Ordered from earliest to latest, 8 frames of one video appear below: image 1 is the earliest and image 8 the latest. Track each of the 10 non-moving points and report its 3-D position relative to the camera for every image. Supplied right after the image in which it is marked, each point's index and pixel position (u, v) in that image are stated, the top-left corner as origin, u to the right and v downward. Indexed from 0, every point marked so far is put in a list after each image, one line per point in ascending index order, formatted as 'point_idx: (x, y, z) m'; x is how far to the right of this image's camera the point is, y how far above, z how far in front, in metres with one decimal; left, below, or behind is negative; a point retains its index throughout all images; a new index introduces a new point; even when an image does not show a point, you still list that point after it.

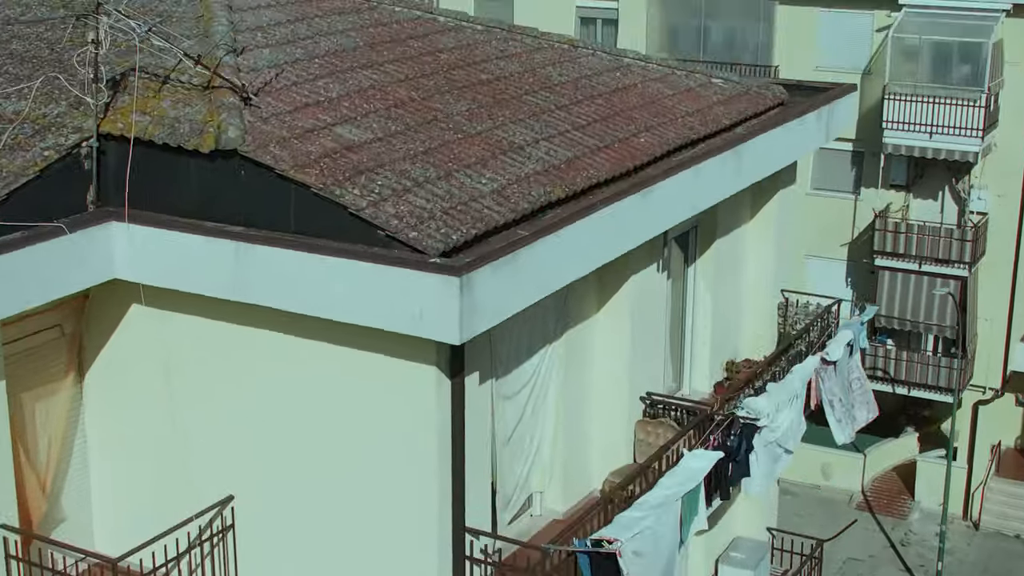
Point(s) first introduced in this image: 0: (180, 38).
0: (-1.7, +1.3, +7.4) m
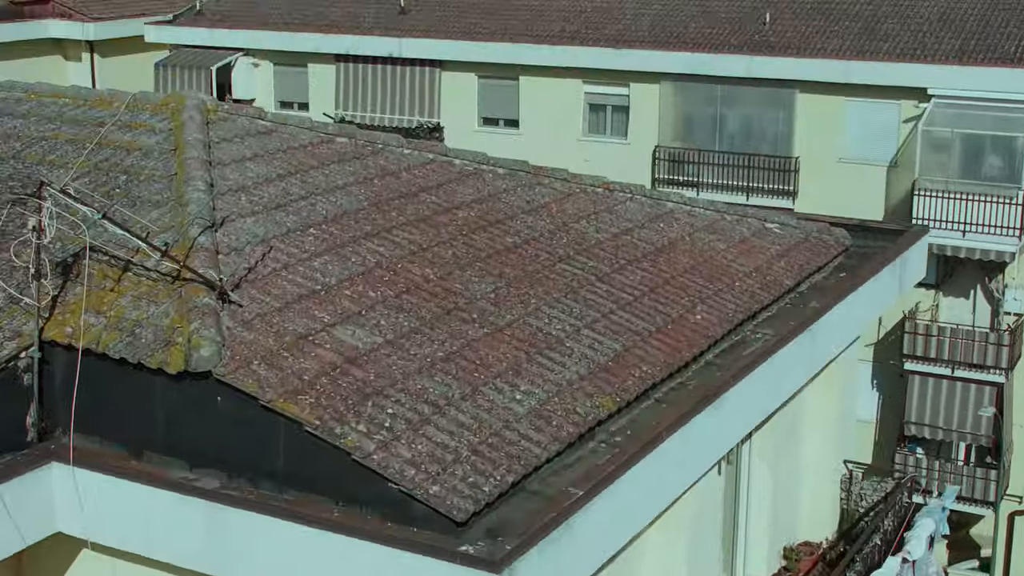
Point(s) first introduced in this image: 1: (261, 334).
0: (-1.6, +0.3, +6.1) m
1: (-0.9, -0.2, +5.3) m
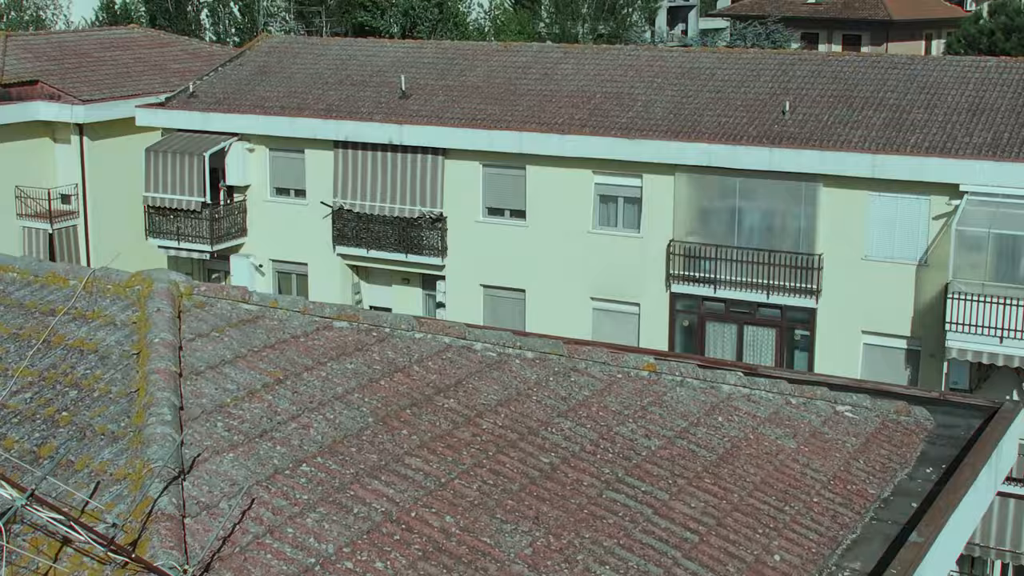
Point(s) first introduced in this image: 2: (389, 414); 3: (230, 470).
0: (-1.4, -0.5, +4.9) m
1: (-0.8, -1.0, +4.0) m
2: (-0.5, -0.5, +5.8) m
3: (-1.0, -0.6, +4.9) m
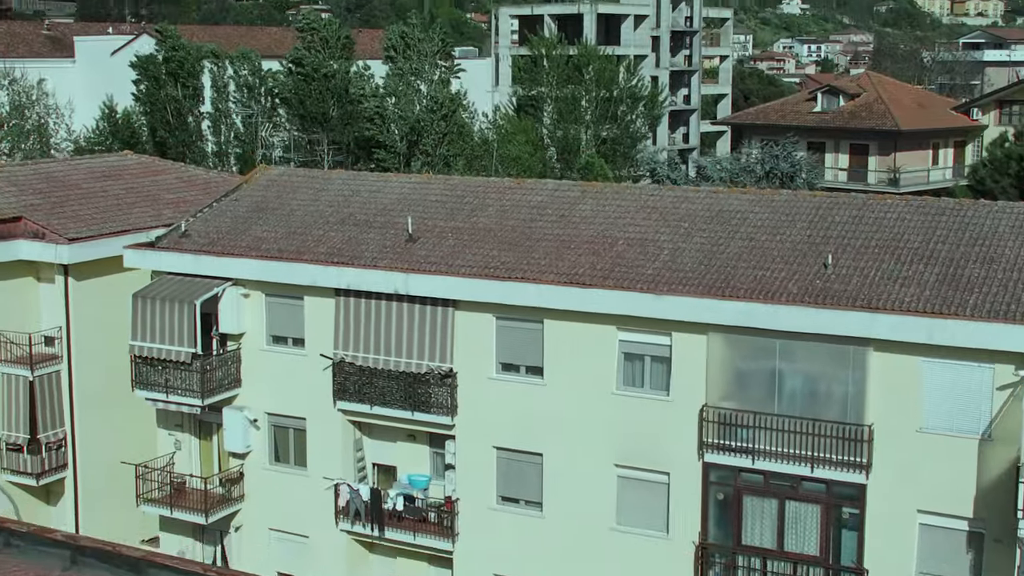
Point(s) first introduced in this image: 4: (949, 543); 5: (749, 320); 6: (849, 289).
0: (-1.2, -1.8, +2.9) m
1: (-0.5, -2.2, +2.0) m
2: (-0.2, -1.7, +3.7) m
3: (-0.7, -1.8, +2.8) m
4: (+5.9, -3.4, +19.3) m
5: (+3.3, -0.4, +19.8) m
6: (+4.7, 0.0, +19.8) m
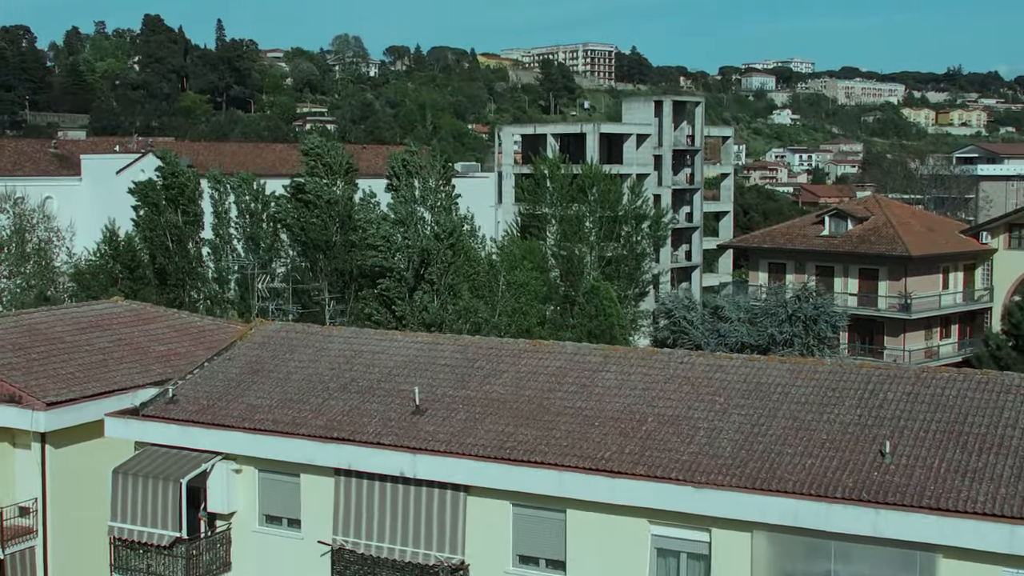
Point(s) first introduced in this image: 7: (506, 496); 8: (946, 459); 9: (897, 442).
0: (-0.9, -2.8, +0.6) m
1: (-0.3, -3.1, -0.4) m
2: (0.0, -2.8, +1.4) m
3: (-0.5, -2.9, +0.5) m
4: (+6.2, -5.8, +16.8) m
5: (+3.6, -2.9, +17.6) m
6: (+4.9, -2.4, +17.6) m
7: (0.0, -2.9, +19.4) m
8: (+5.5, -2.2, +18.1) m
9: (+5.1, -2.0, +18.9) m
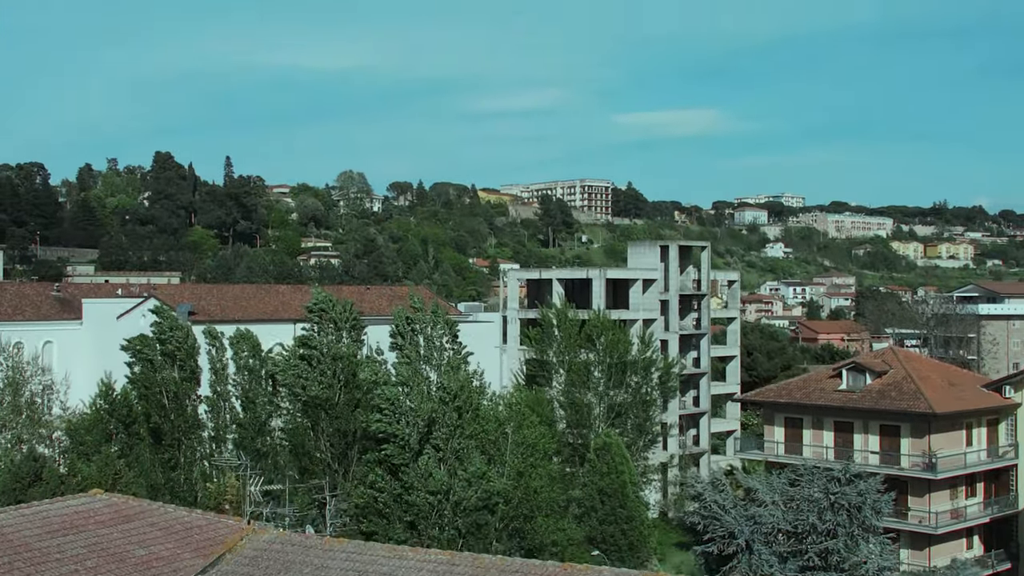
0: (-0.5, -3.9, -3.0) m
1: (+0.1, -4.1, -4.0) m
2: (+0.4, -4.0, -2.2) m
3: (-0.1, -4.0, -3.1) m
4: (+6.6, -8.4, +12.8) m
5: (+4.0, -5.6, +13.9) m
6: (+5.4, -5.1, +14.0) m
7: (+0.4, -5.8, +15.7) m
8: (+6.0, -4.9, +14.5) m
9: (+5.6, -4.8, +15.3) m
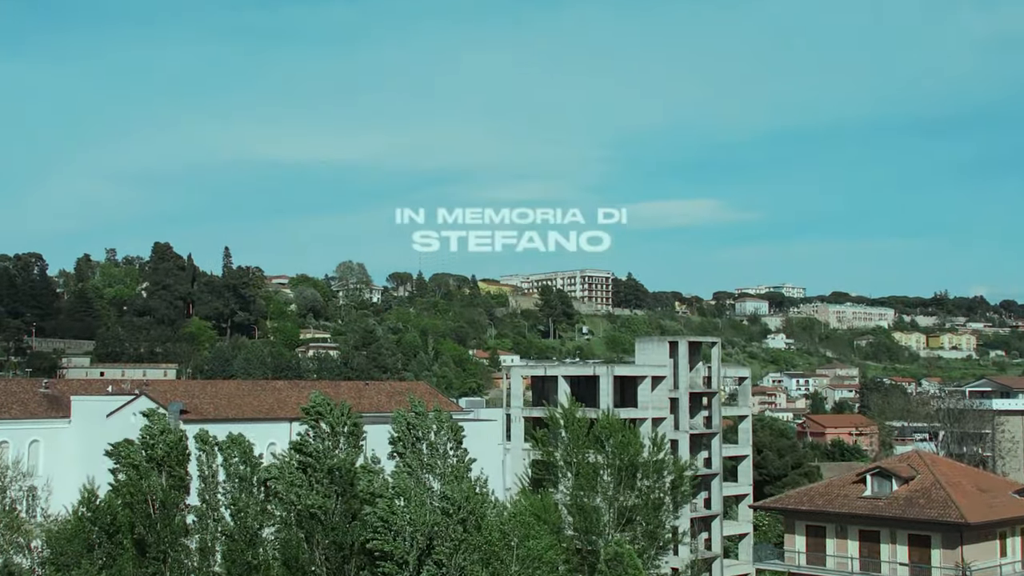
0: (-0.1, -4.1, -7.5) m
1: (+0.5, -4.2, -8.5) m
2: (+0.8, -4.2, -6.6) m
3: (+0.4, -4.1, -7.5) m
4: (+7.0, -9.6, +8.0) m
5: (+4.4, -6.8, +9.3) m
6: (+5.8, -6.4, +9.4) m
7: (+0.9, -7.1, +11.1) m
8: (+6.4, -6.2, +10.0) m
9: (+6.0, -6.2, +10.7) m
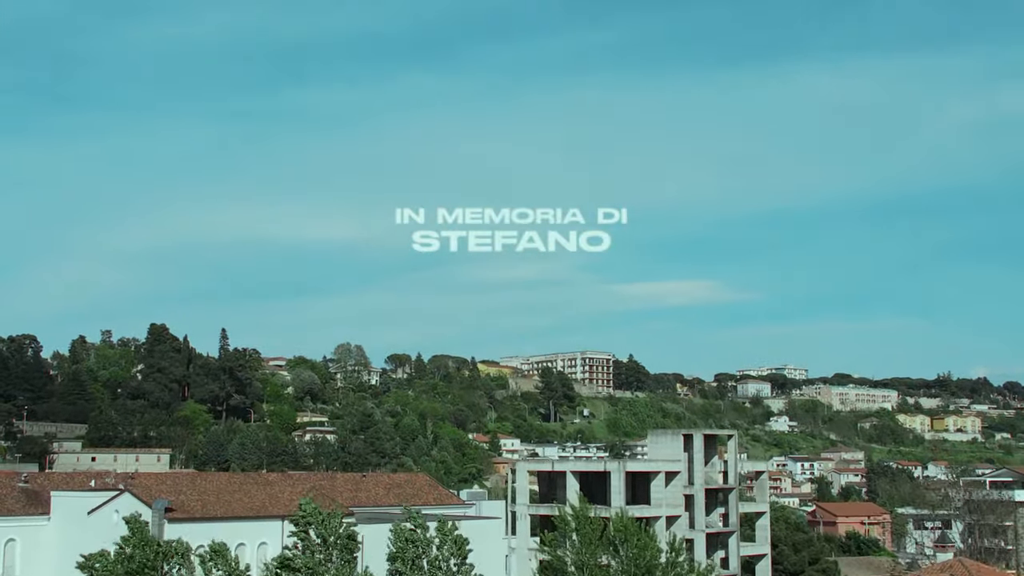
0: (+0.5, -4.1, -13.9) m
1: (+1.1, -4.2, -14.9) m
2: (+1.4, -4.3, -13.1) m
3: (+1.0, -4.1, -14.0) m
4: (+7.6, -10.5, +1.2) m
5: (+5.0, -7.7, +2.6) m
6: (+6.4, -7.4, +2.8) m
7: (+1.4, -8.2, +4.5) m
8: (+7.0, -7.2, +3.4) m
9: (+6.6, -7.2, +4.1) m
